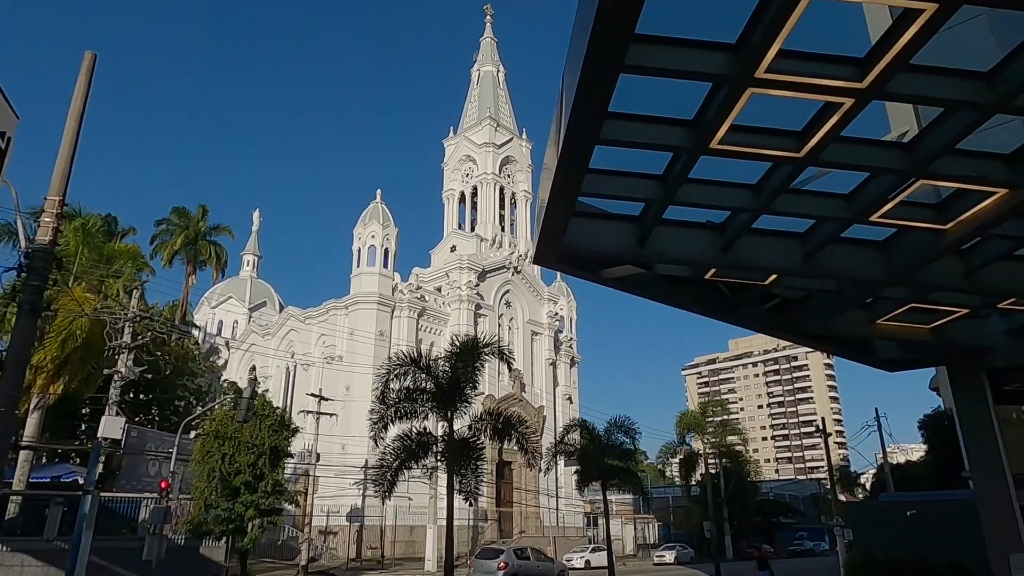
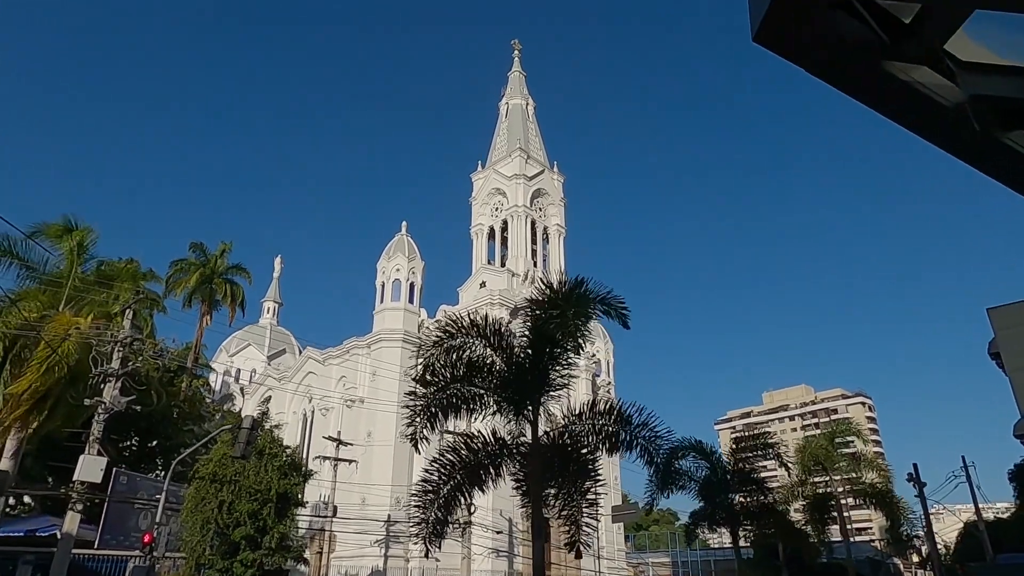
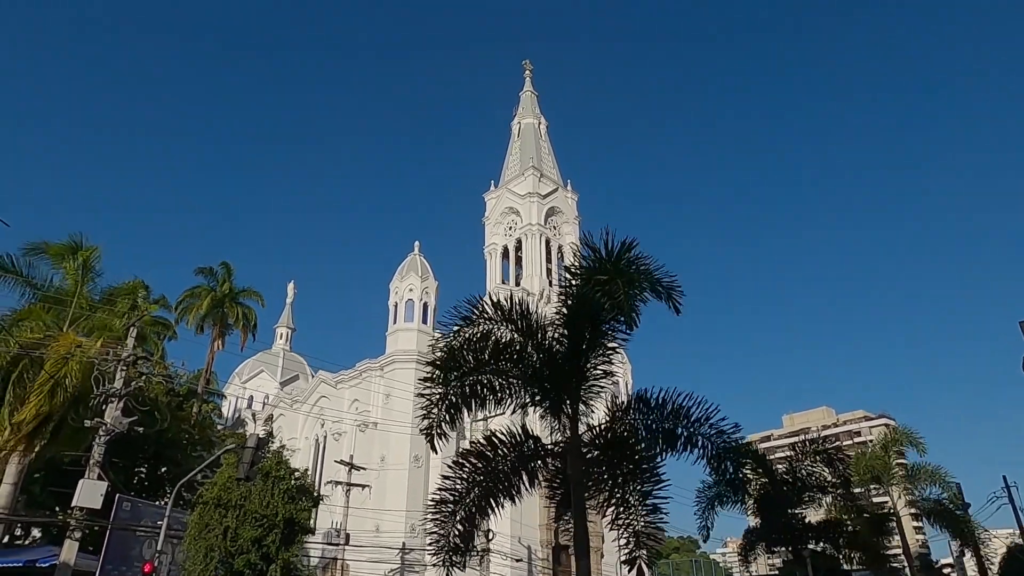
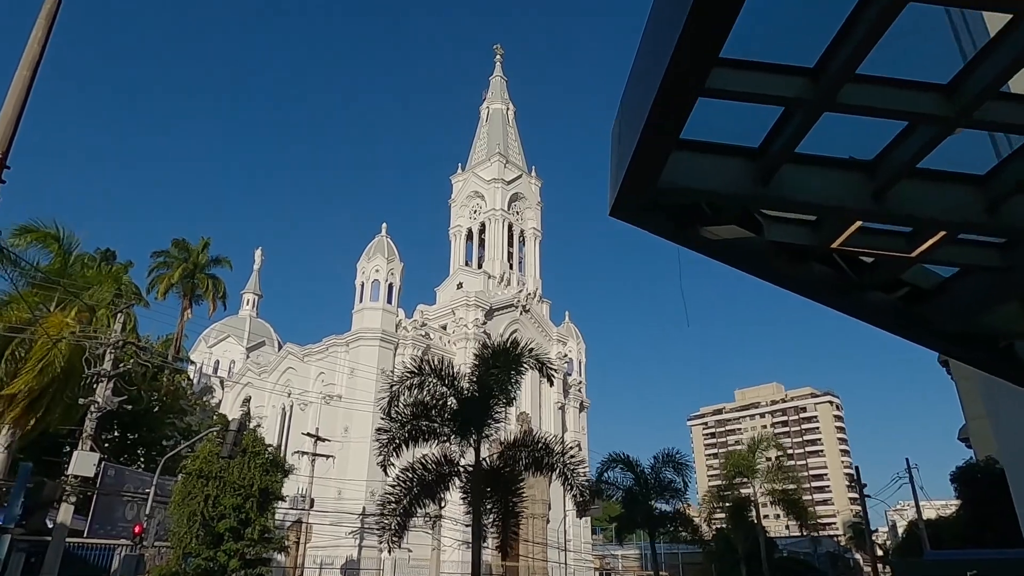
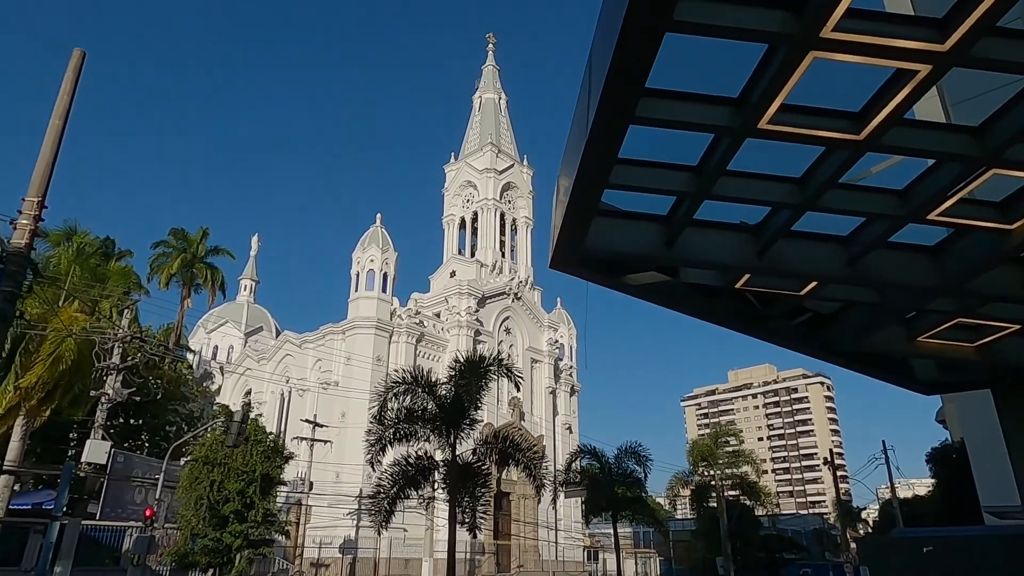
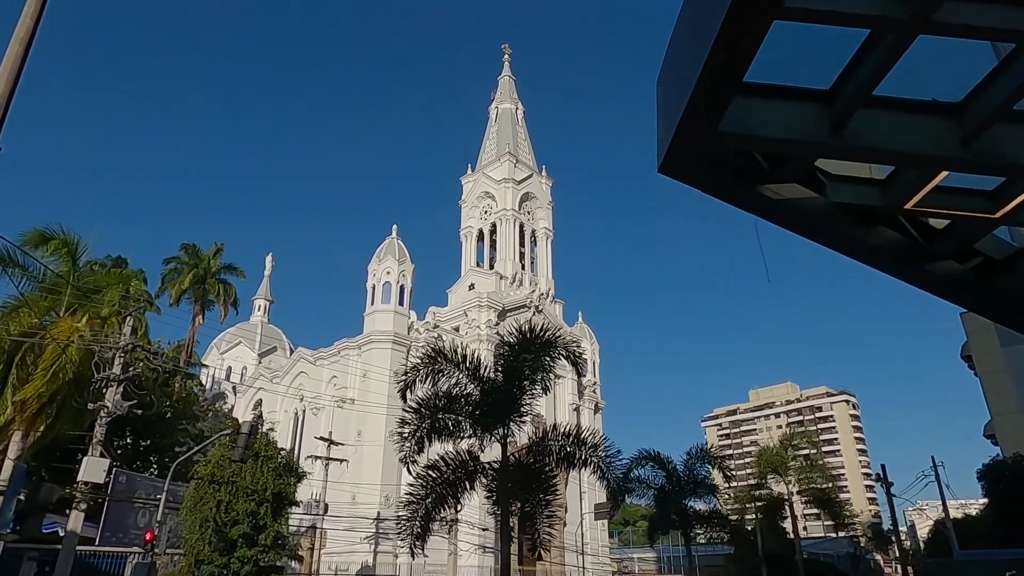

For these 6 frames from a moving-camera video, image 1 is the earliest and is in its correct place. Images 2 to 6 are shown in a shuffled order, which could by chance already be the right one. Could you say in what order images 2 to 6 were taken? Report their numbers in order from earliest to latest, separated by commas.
5, 4, 6, 2, 3
